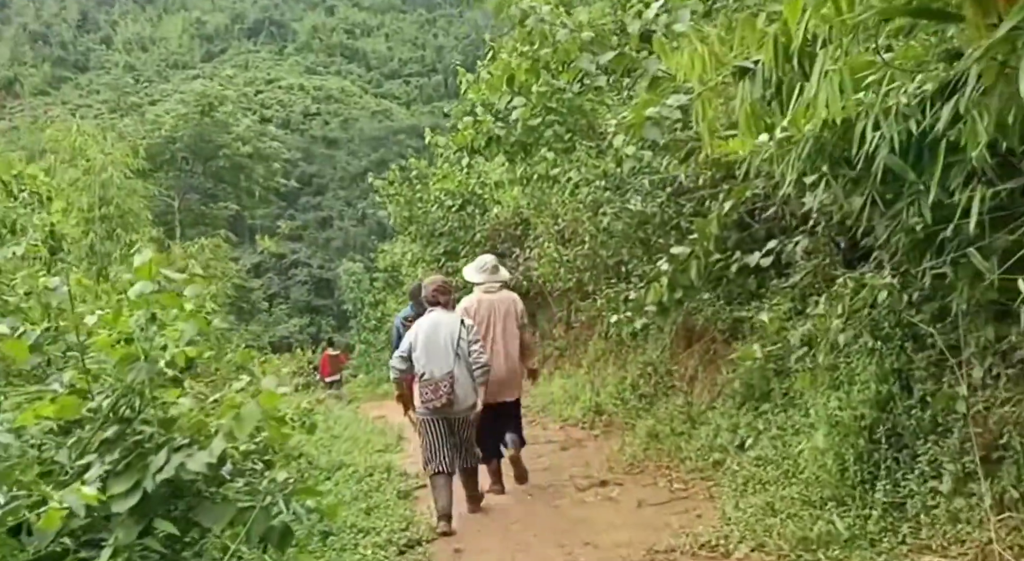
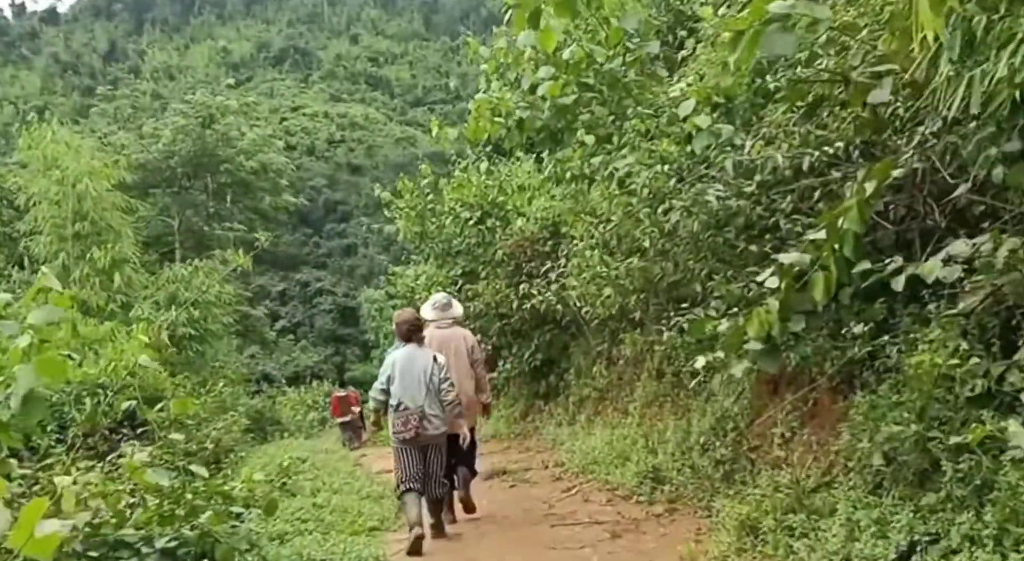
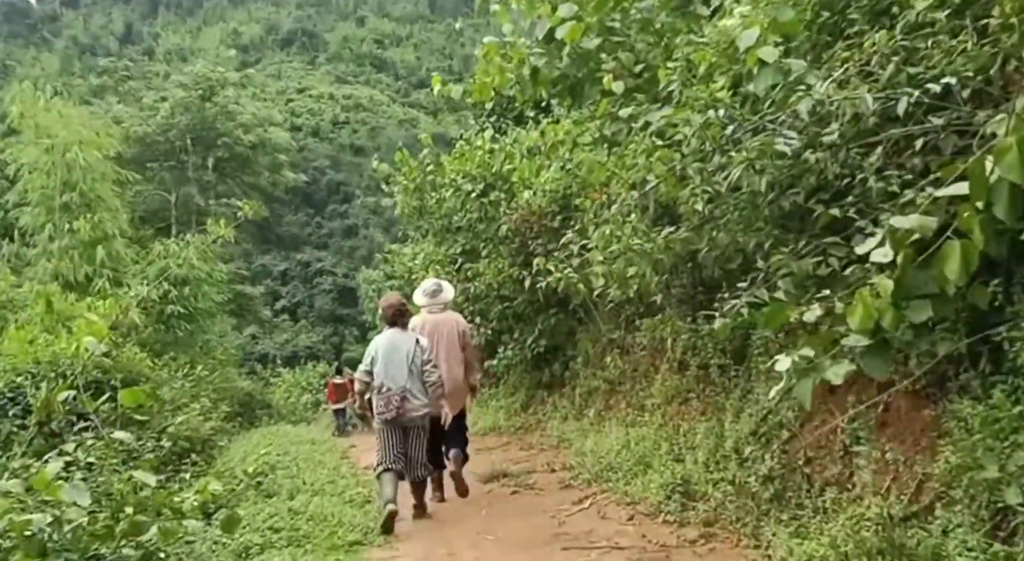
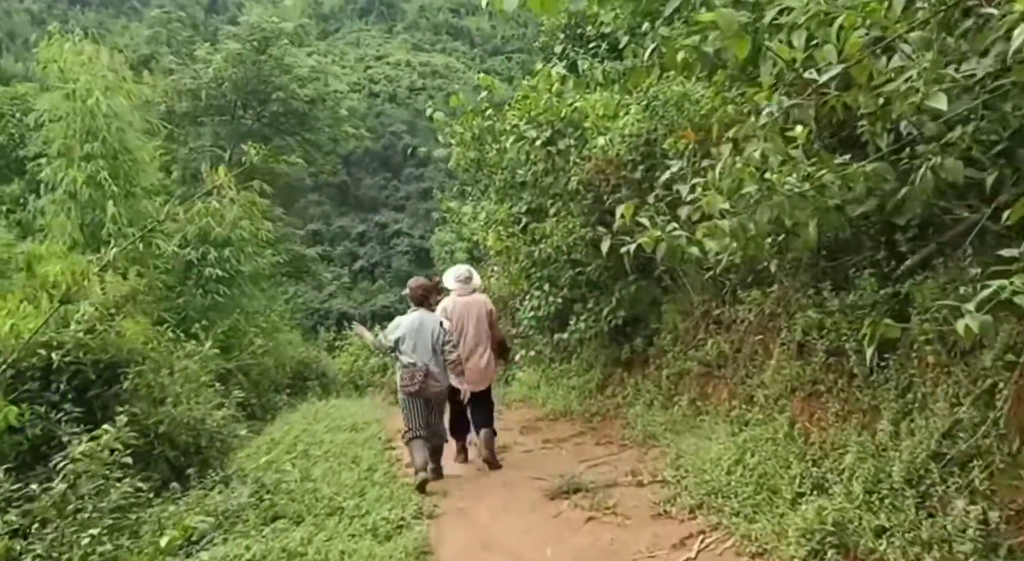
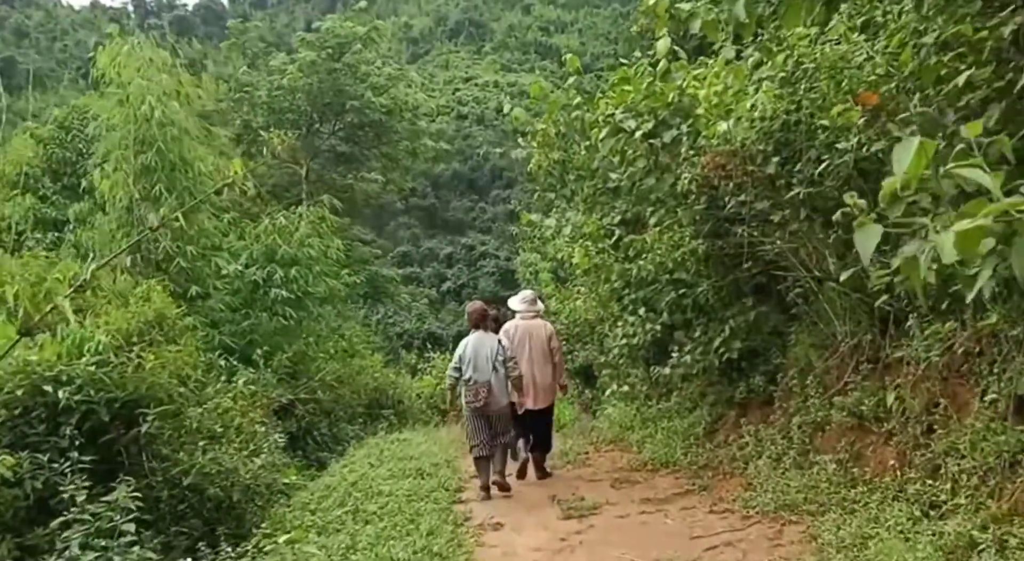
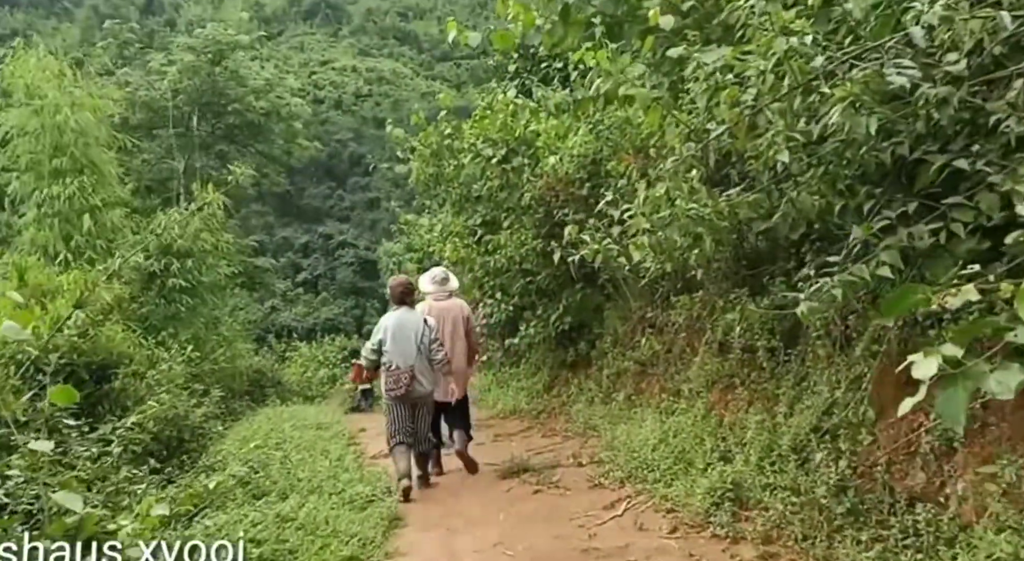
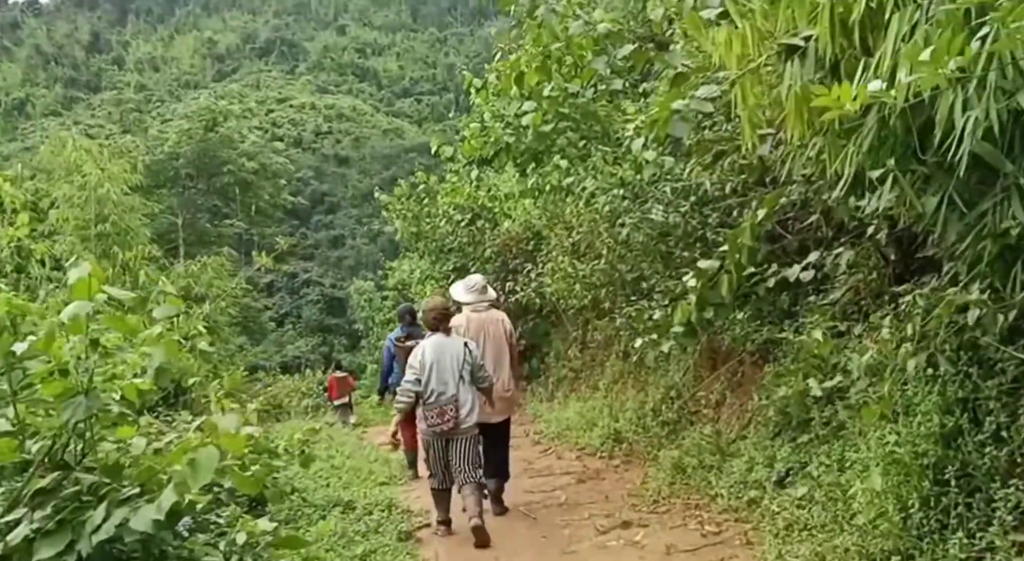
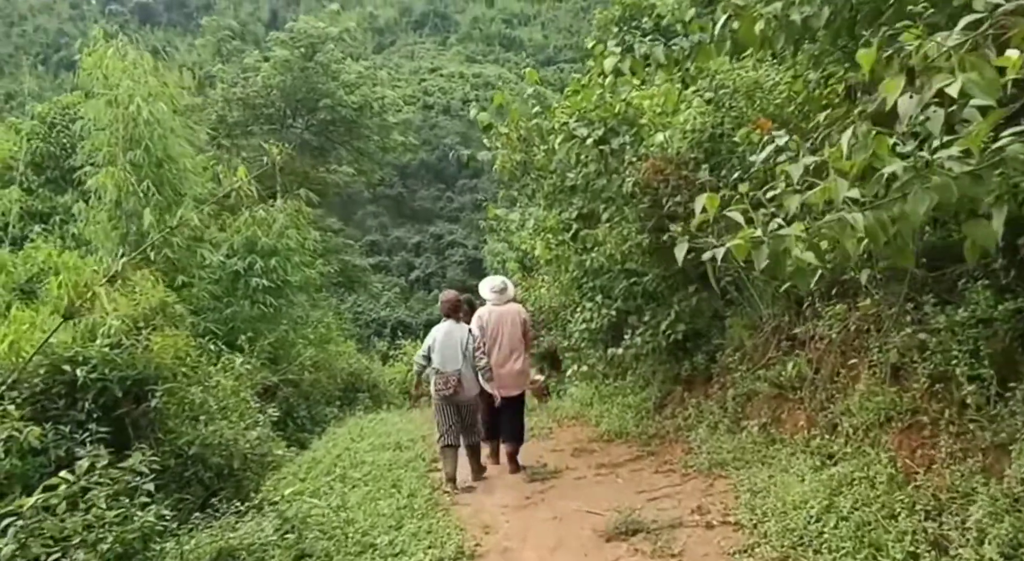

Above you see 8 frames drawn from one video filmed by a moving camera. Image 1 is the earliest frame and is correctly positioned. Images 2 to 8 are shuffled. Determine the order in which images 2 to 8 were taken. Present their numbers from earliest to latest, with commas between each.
7, 2, 3, 6, 4, 8, 5
